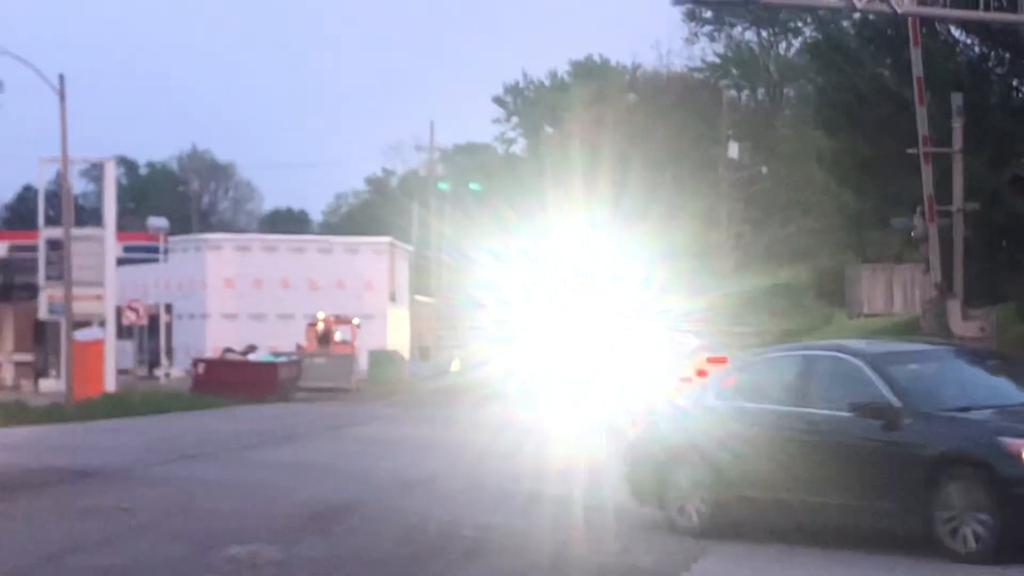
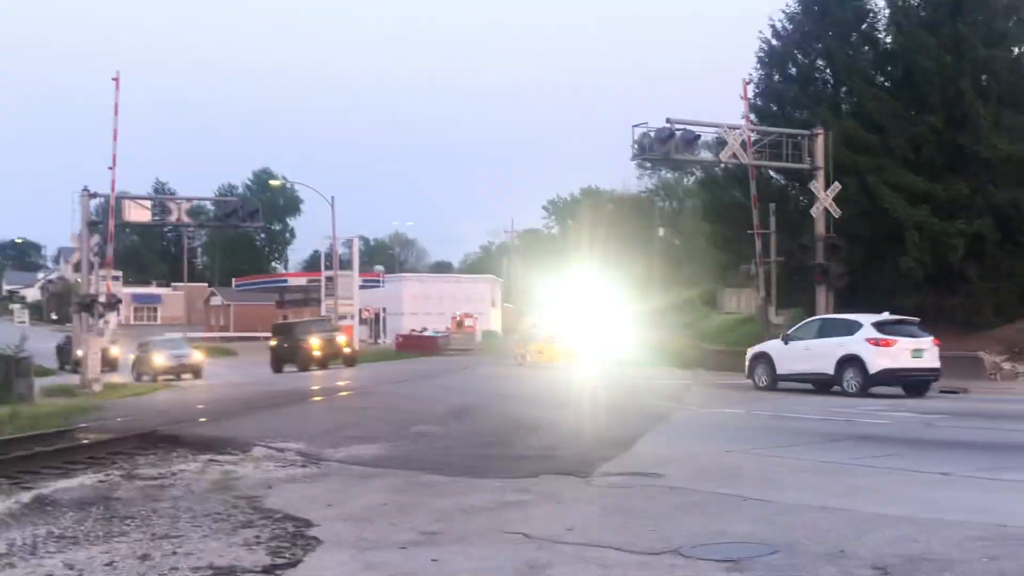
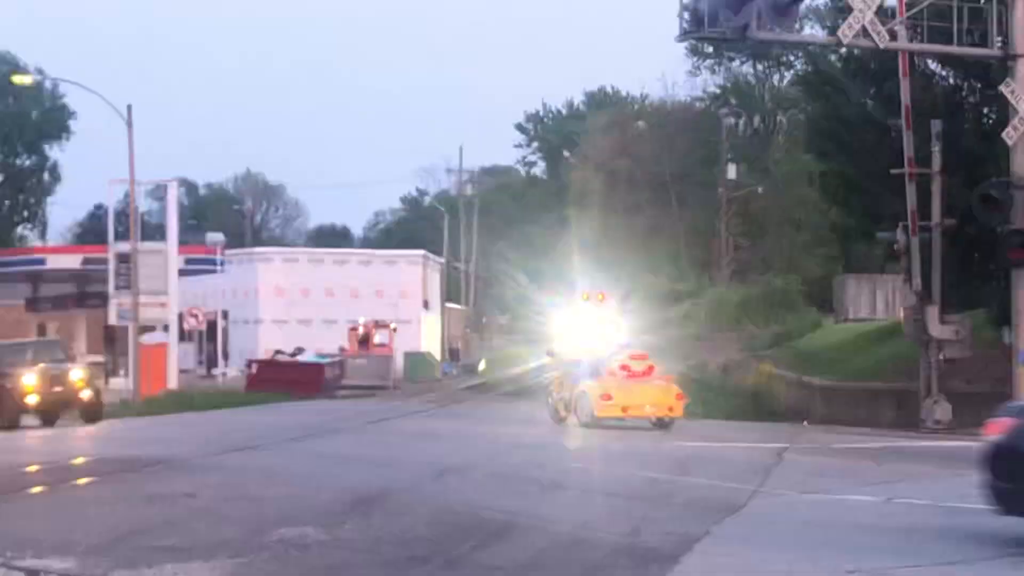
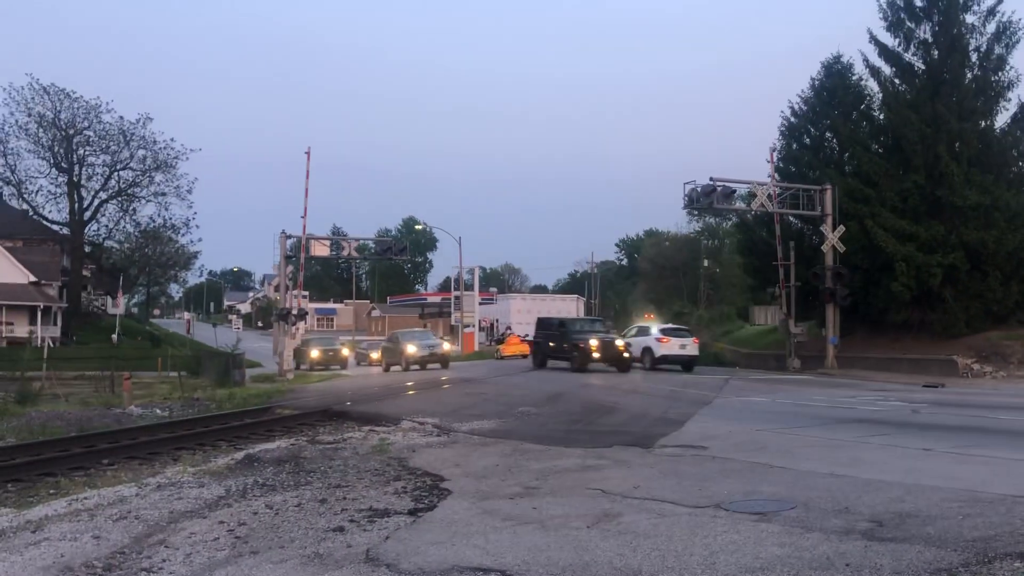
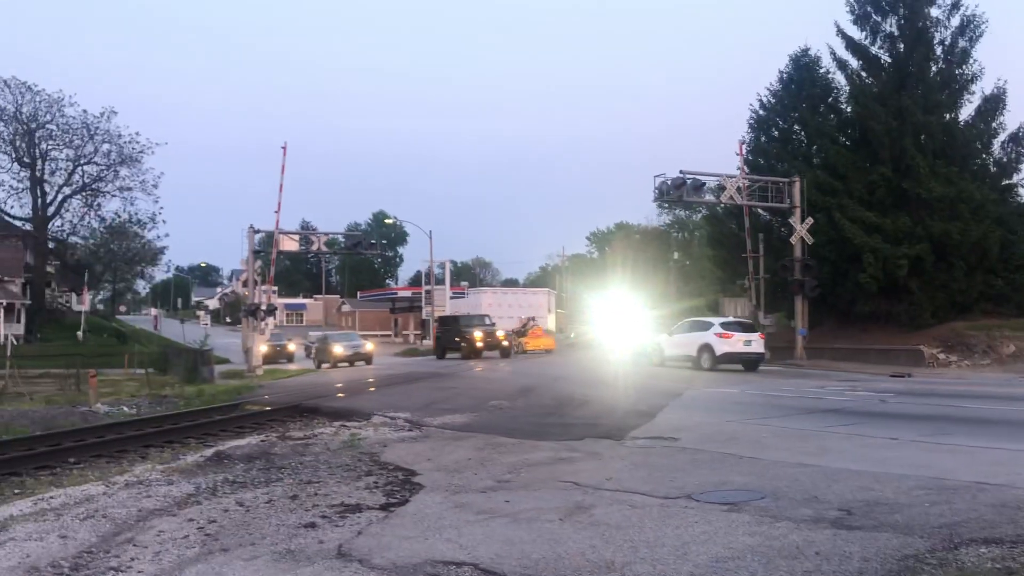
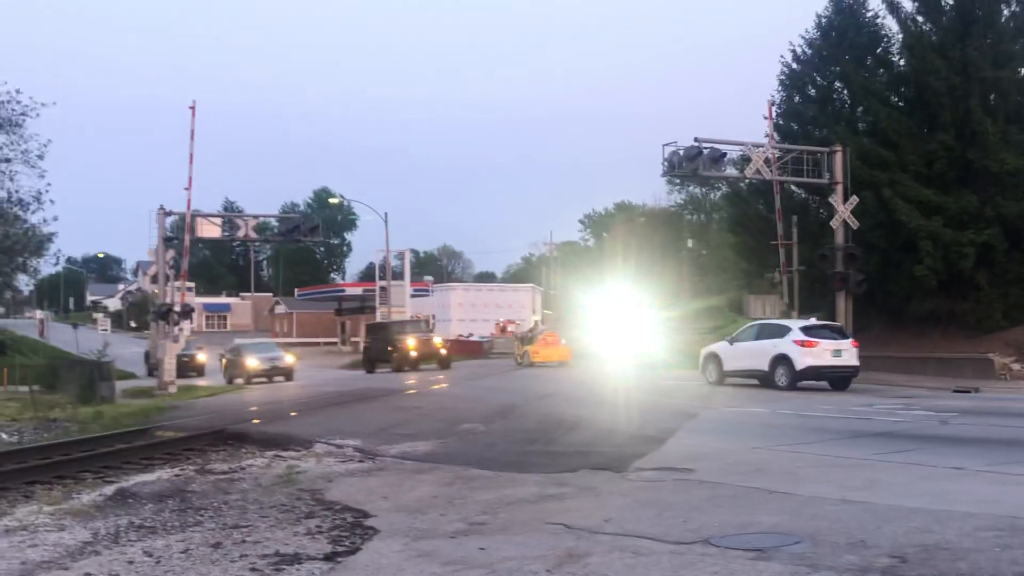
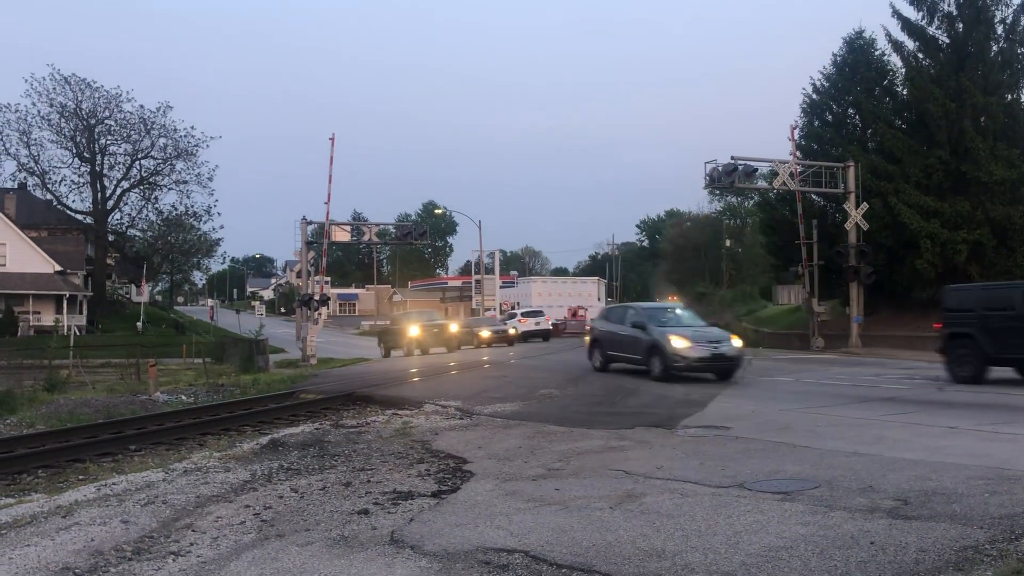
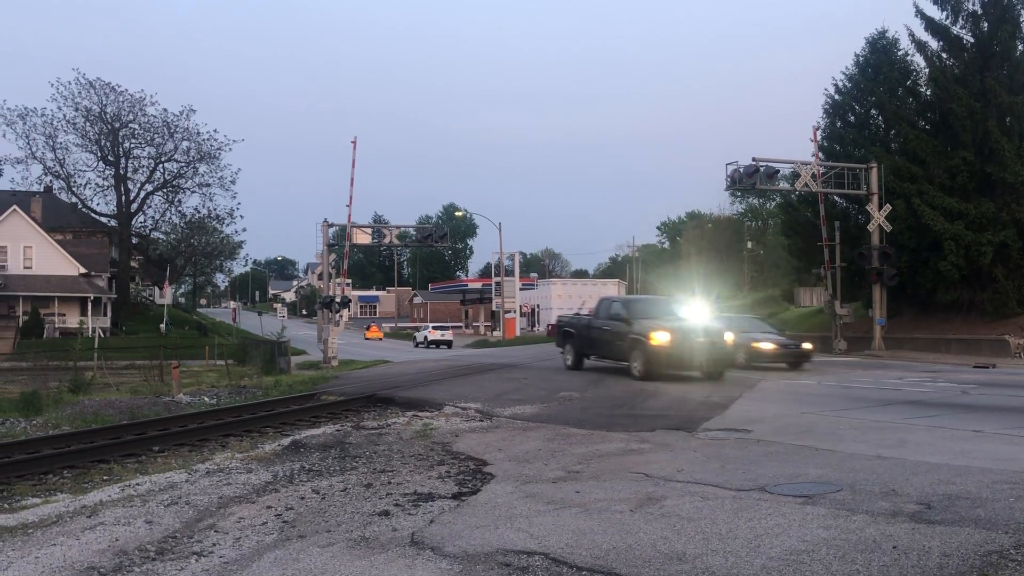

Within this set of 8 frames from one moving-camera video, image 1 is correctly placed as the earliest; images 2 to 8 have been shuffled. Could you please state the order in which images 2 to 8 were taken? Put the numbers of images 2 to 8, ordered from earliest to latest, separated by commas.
3, 2, 6, 5, 4, 7, 8
